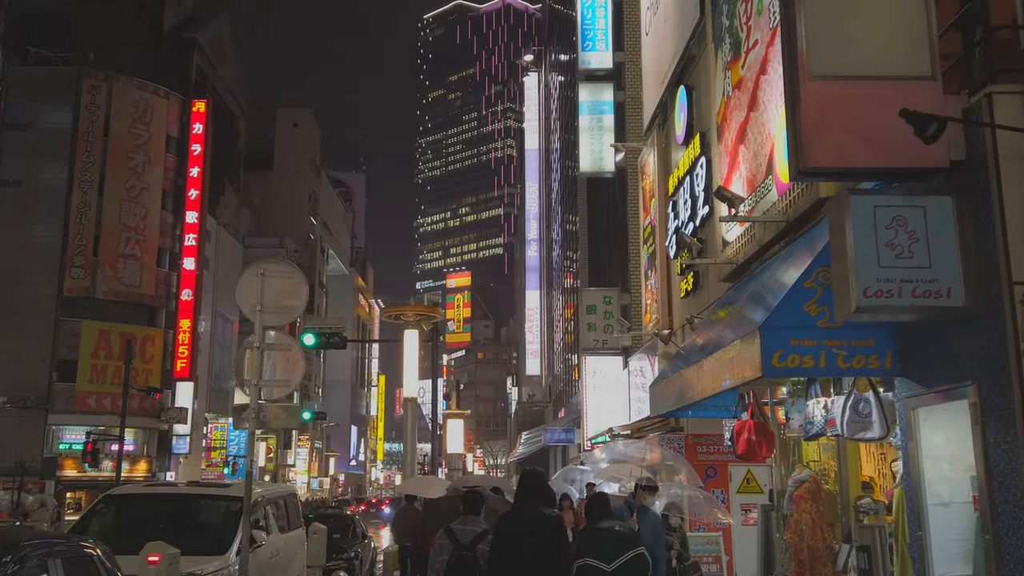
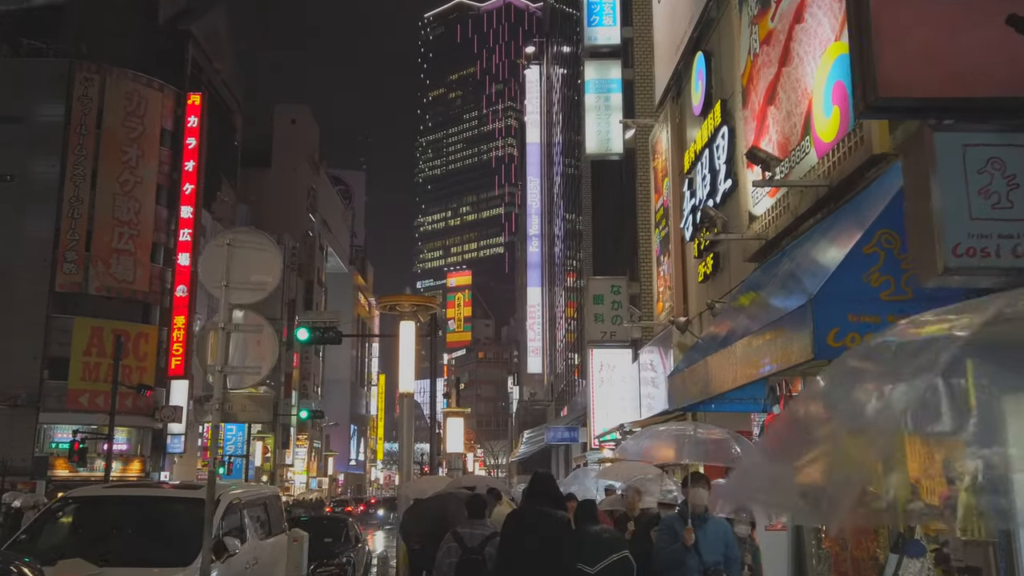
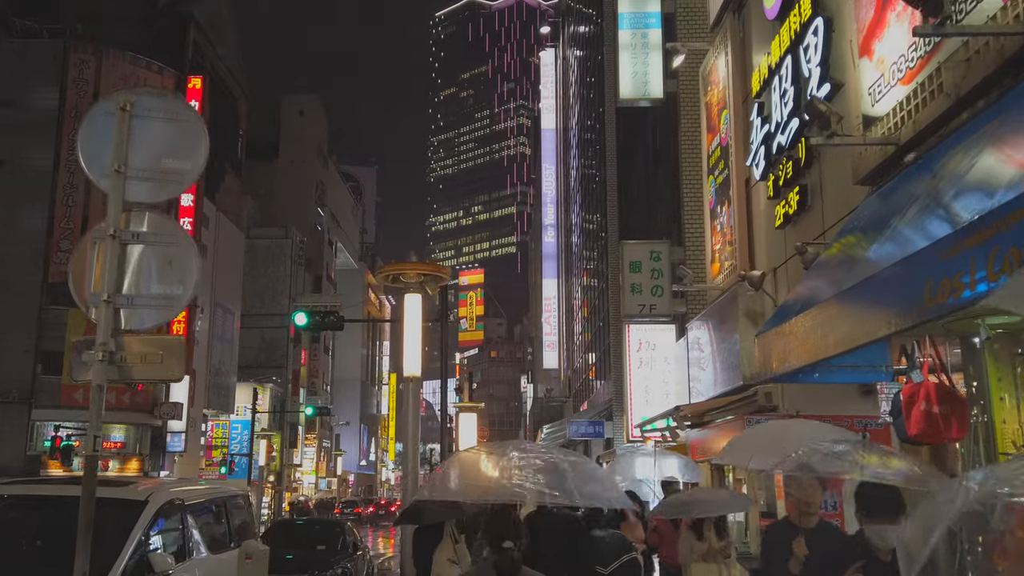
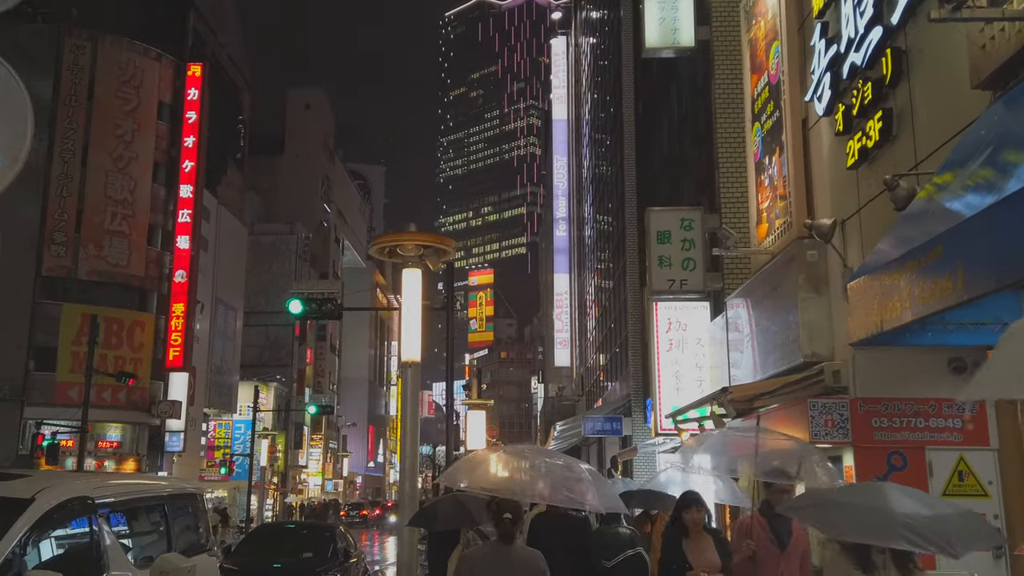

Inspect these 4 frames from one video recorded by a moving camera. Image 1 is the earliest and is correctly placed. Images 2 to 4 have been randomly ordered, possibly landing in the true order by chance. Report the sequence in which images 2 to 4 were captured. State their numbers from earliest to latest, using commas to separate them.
2, 3, 4
